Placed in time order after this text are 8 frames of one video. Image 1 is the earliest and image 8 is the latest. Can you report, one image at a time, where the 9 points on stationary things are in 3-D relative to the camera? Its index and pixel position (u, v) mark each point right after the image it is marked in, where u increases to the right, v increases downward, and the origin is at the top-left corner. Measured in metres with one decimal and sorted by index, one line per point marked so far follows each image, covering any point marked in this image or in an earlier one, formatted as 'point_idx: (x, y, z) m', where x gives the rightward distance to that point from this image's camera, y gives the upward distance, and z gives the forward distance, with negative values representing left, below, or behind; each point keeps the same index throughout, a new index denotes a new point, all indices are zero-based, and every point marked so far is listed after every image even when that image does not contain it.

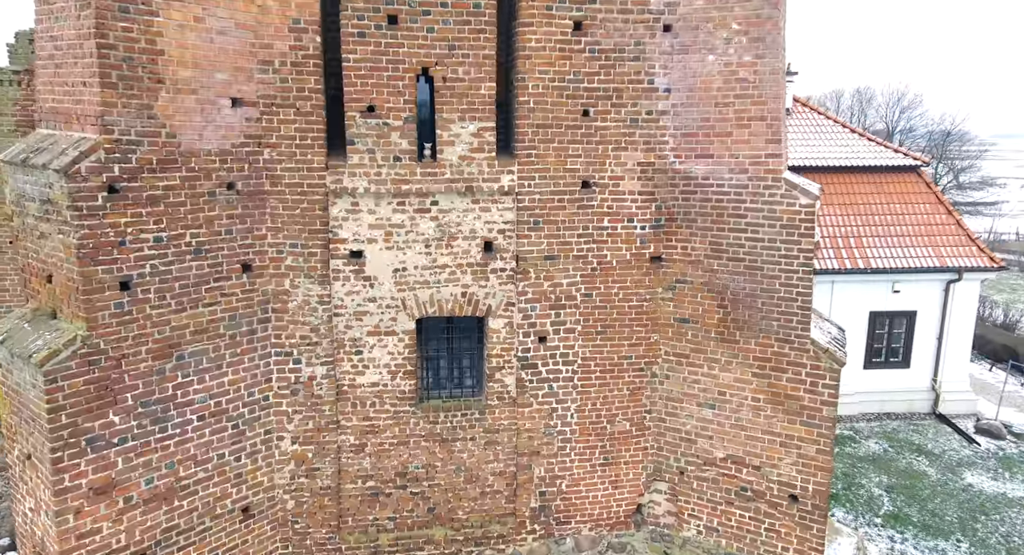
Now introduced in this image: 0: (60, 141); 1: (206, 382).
0: (-2.7, +0.8, +4.0) m
1: (-2.1, -0.7, +4.5) m
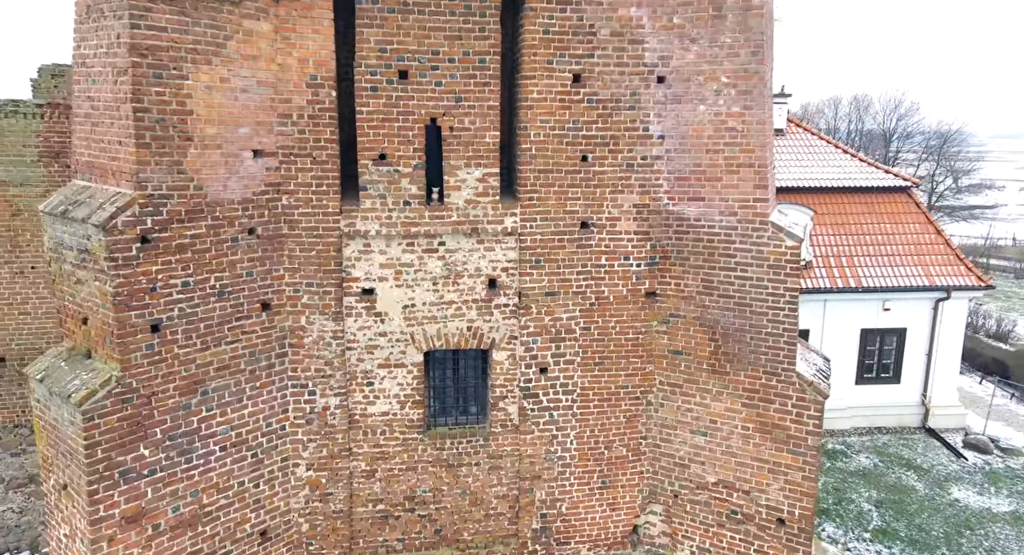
0: (-2.7, +0.5, +4.3) m
1: (-2.1, -1.0, +4.8) m
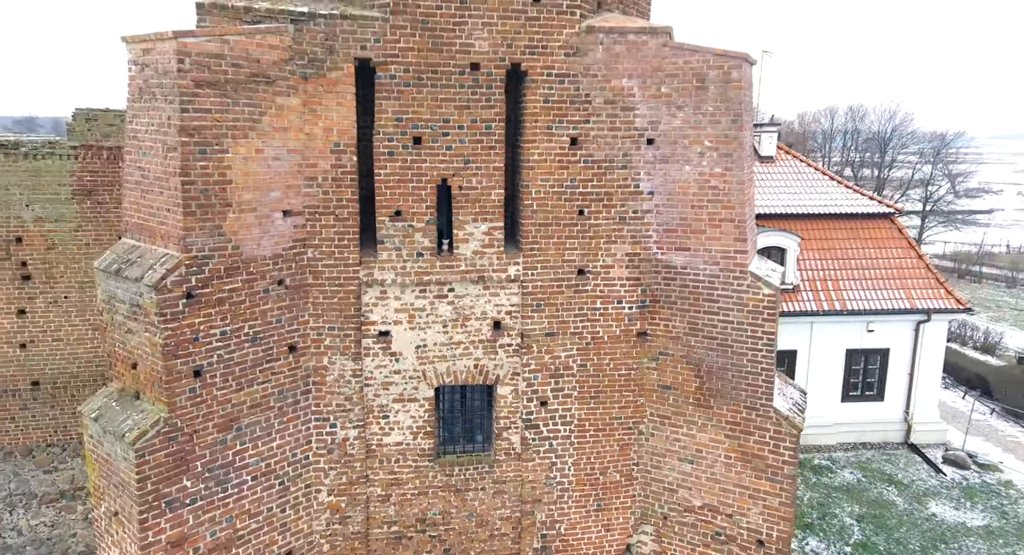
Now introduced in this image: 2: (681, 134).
0: (-2.7, +0.2, +4.8) m
1: (-2.1, -1.4, +5.3) m
2: (+1.4, +1.2, +5.6) m
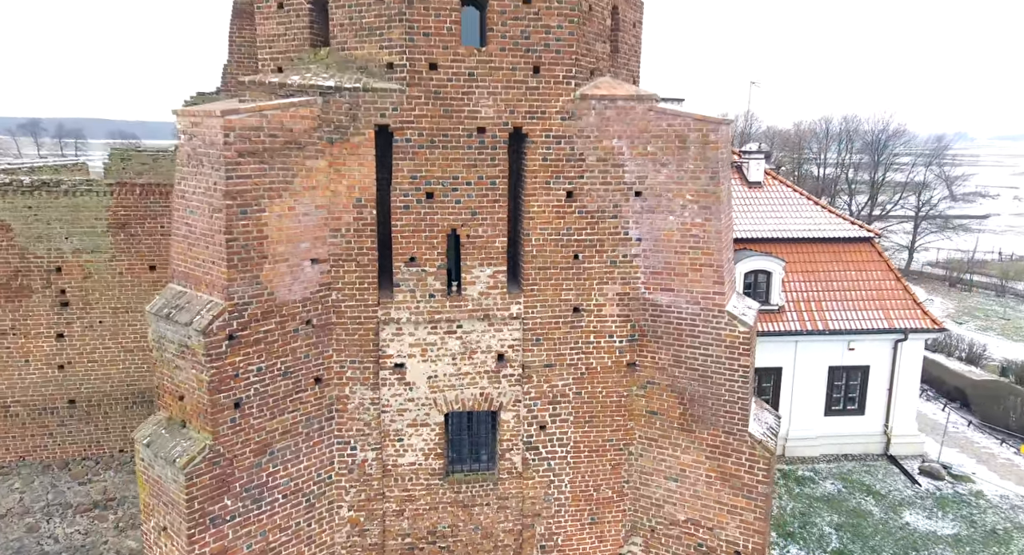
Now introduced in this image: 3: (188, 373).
0: (-2.7, -0.2, +5.5) m
1: (-2.0, -1.7, +6.0) m
2: (+1.5, +0.9, +6.2) m
3: (-2.7, -0.8, +5.5) m
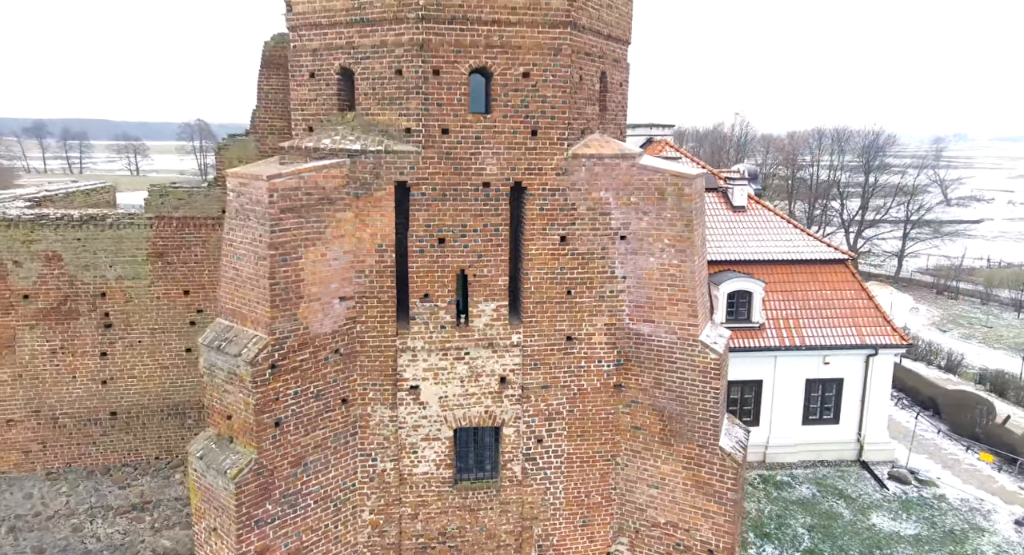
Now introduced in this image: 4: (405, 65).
0: (-2.7, -0.6, +6.4) m
1: (-2.0, -2.1, +6.9) m
2: (+1.5, +0.5, +7.2) m
3: (-2.7, -1.2, +6.4) m
4: (-1.1, +2.2, +6.6) m
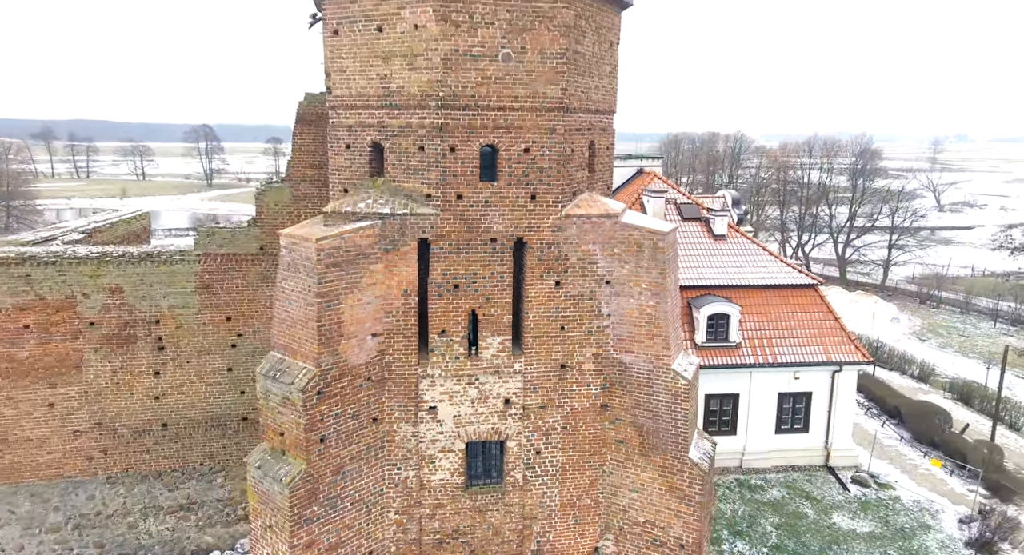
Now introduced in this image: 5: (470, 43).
0: (-2.6, -1.1, +7.8) m
1: (-2.0, -2.6, +8.3) m
2: (+1.5, 0.0, +8.5) m
3: (-2.7, -1.7, +7.8) m
4: (-1.0, +1.6, +8.0) m
5: (-0.5, +2.8, +7.8) m
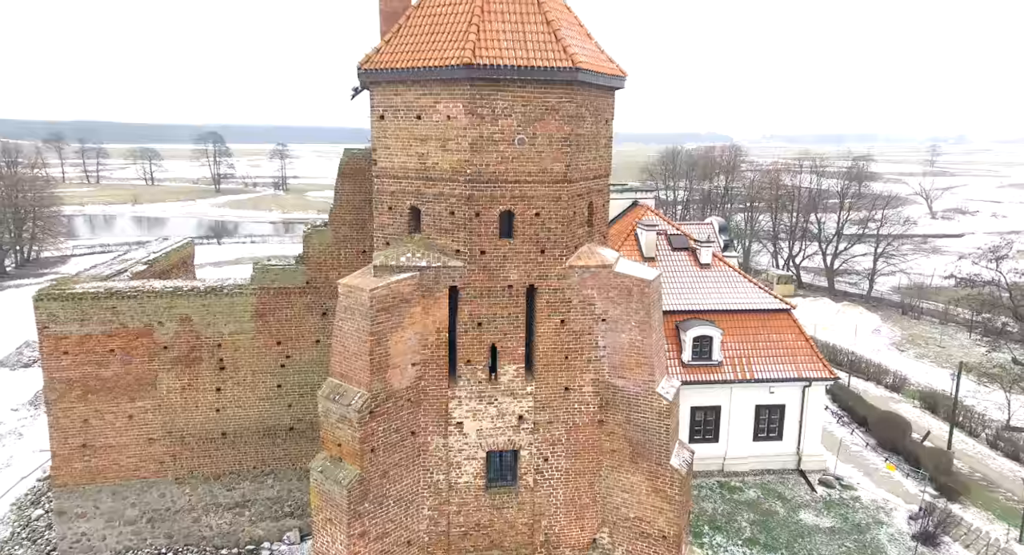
0: (-2.4, -1.7, +9.7) m
1: (-1.8, -3.2, +10.2) m
2: (+1.7, -0.6, +10.4) m
3: (-2.5, -2.3, +9.6) m
4: (-0.8, +1.0, +9.9) m
5: (-0.3, +2.2, +9.6) m
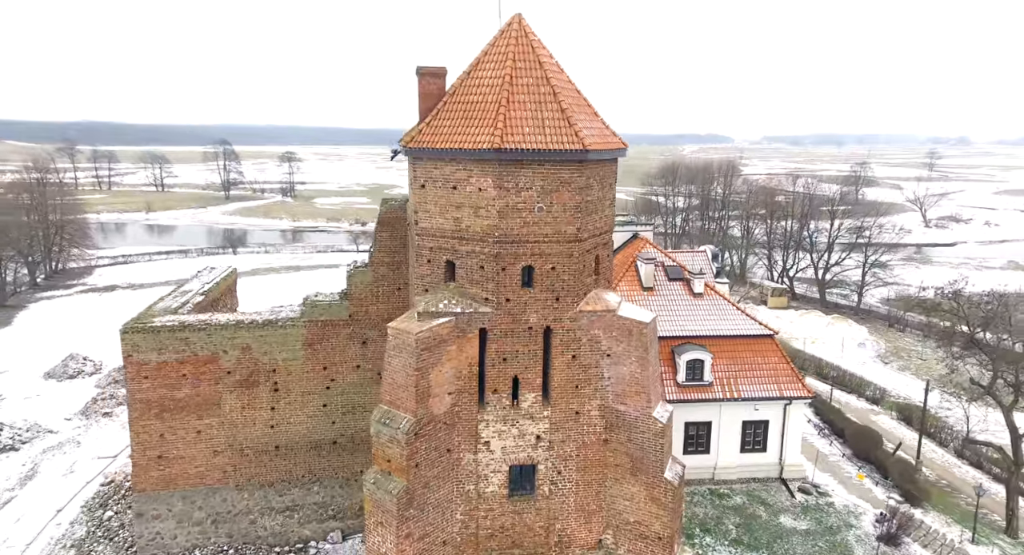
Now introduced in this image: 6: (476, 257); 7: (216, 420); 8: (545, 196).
0: (-2.1, -2.5, +11.7) m
1: (-1.4, -4.0, +12.2) m
2: (+2.1, -1.4, +12.4) m
3: (-2.1, -3.1, +11.6) m
4: (-0.5, +0.2, +11.8) m
5: (+0.1, +1.4, +11.6) m
6: (-0.7, +0.4, +11.9) m
7: (-6.7, -3.2, +14.9) m
8: (+0.6, +1.5, +11.7) m
